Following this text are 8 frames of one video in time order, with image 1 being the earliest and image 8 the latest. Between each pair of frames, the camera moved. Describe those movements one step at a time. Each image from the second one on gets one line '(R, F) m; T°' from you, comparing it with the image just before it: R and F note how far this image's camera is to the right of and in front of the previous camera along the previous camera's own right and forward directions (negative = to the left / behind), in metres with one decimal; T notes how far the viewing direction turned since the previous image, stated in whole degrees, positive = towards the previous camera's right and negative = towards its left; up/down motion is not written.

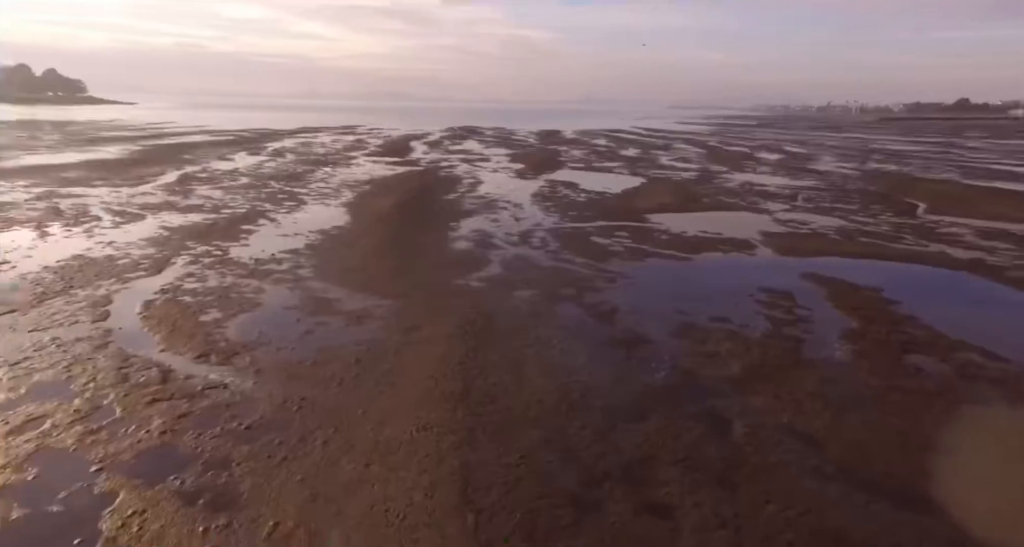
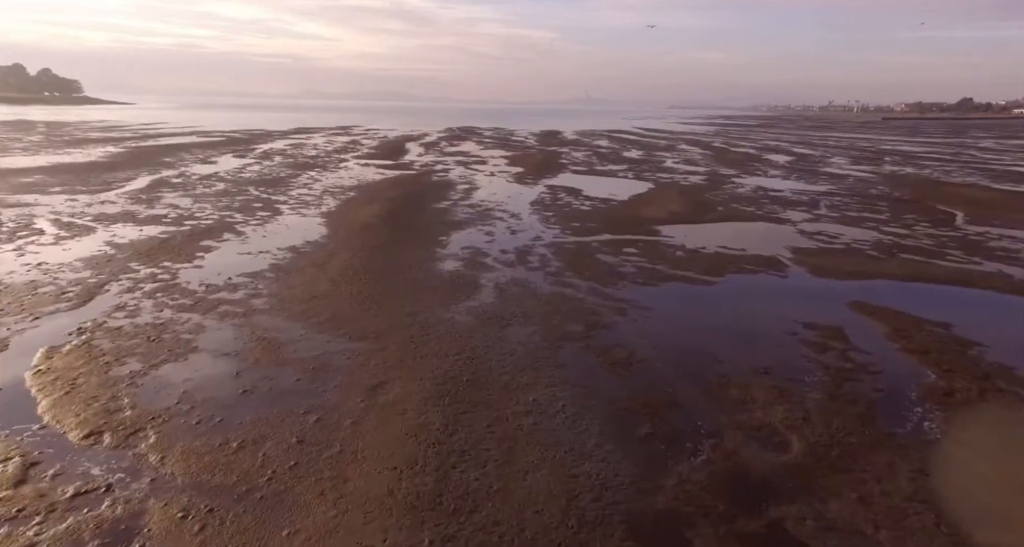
(+0.1, +1.5) m; 0°
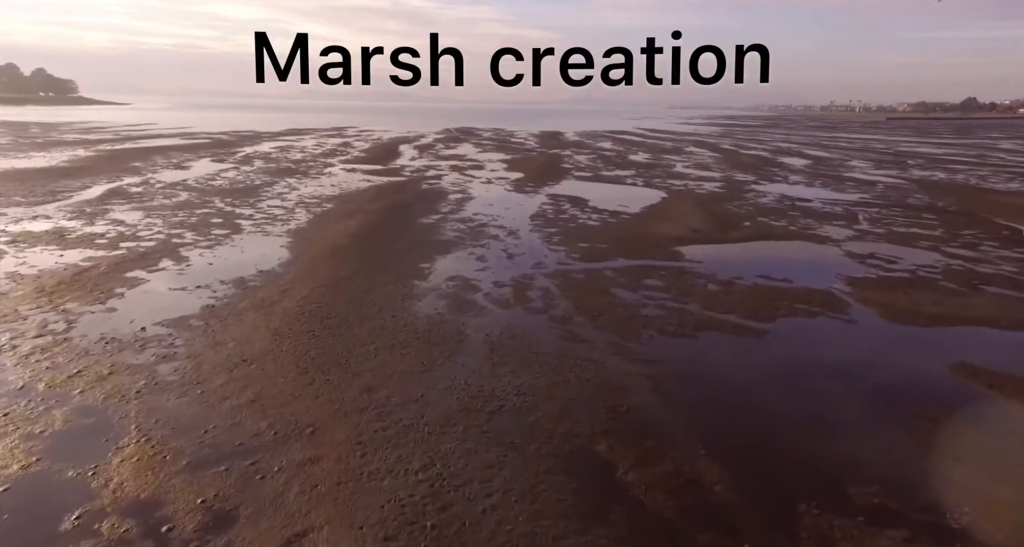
(+0.1, +2.1) m; 0°
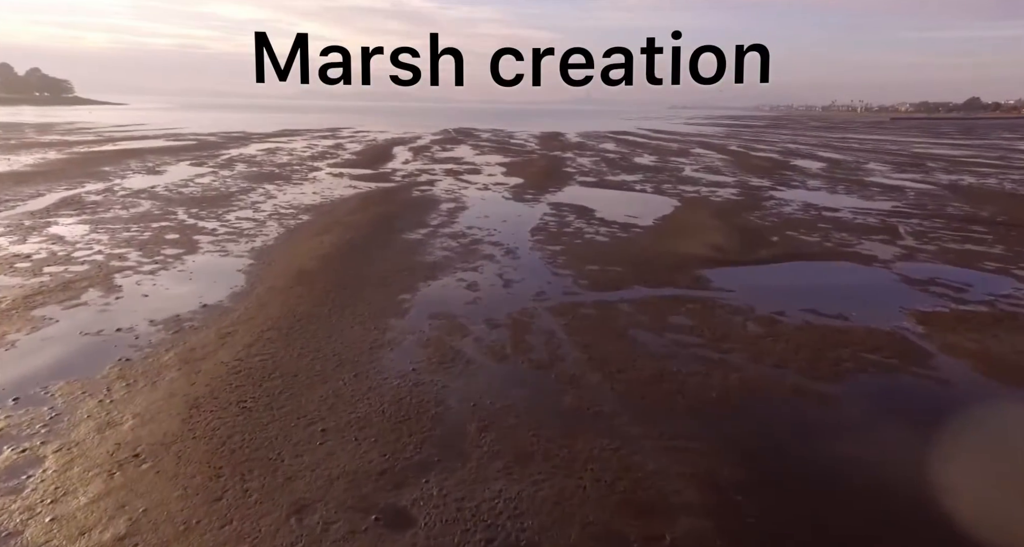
(0.0, +1.7) m; 0°
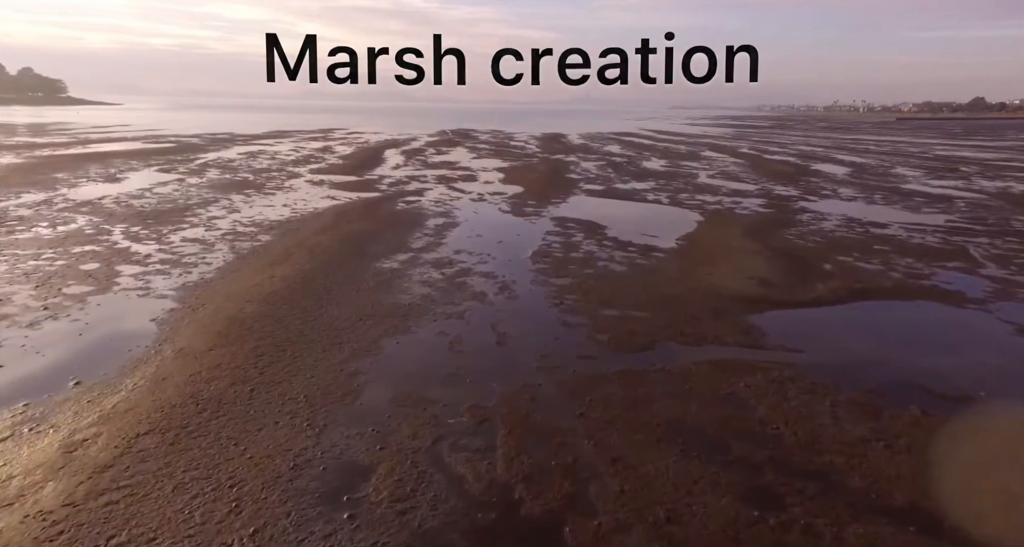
(+0.1, +2.3) m; 0°
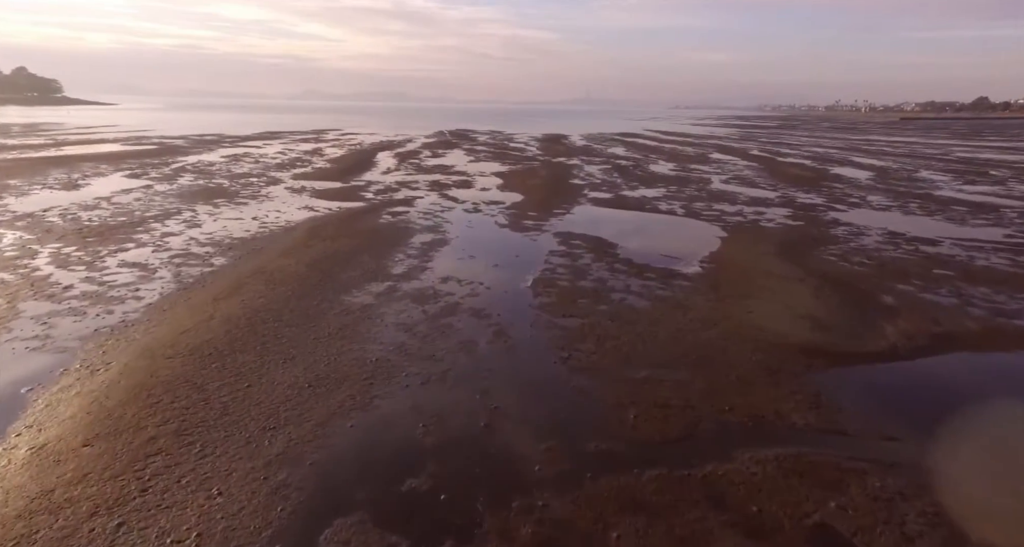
(0.0, +1.9) m; 0°
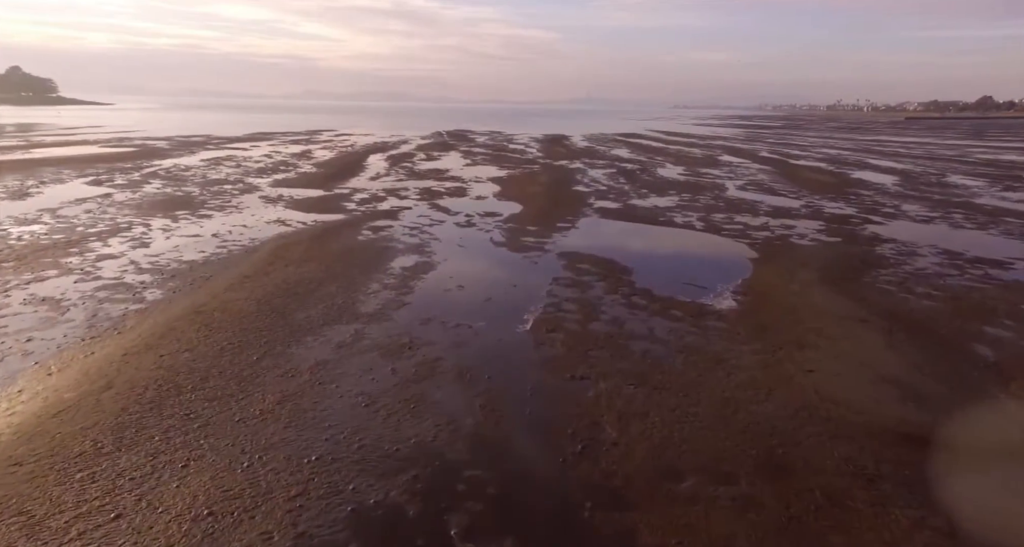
(+0.1, +1.9) m; 0°
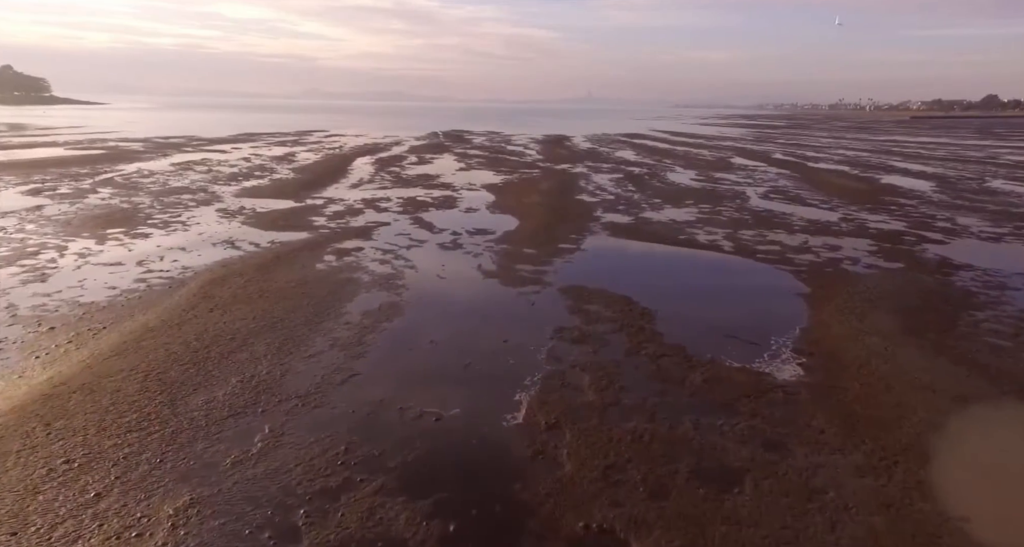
(+0.1, +2.4) m; 0°
